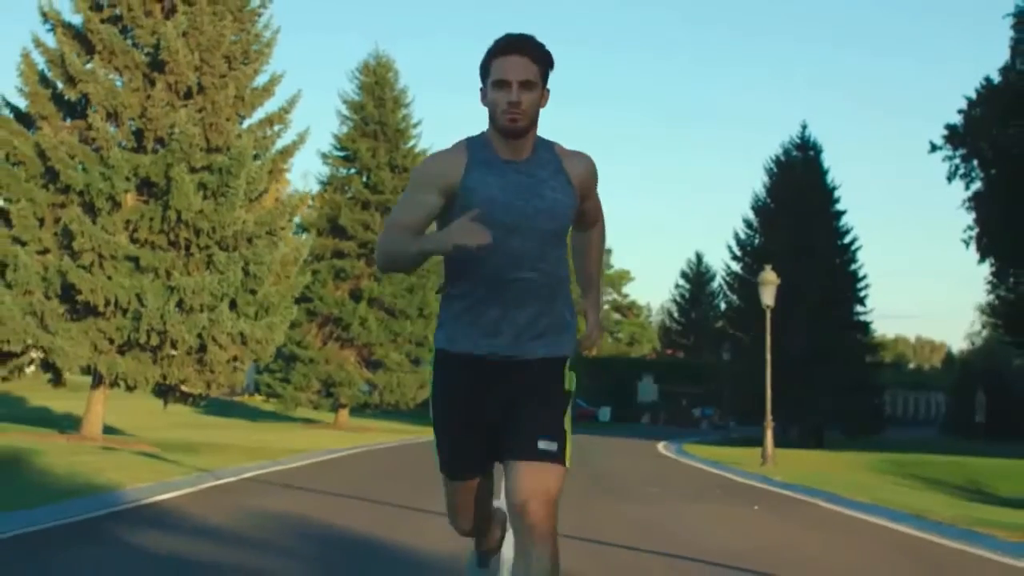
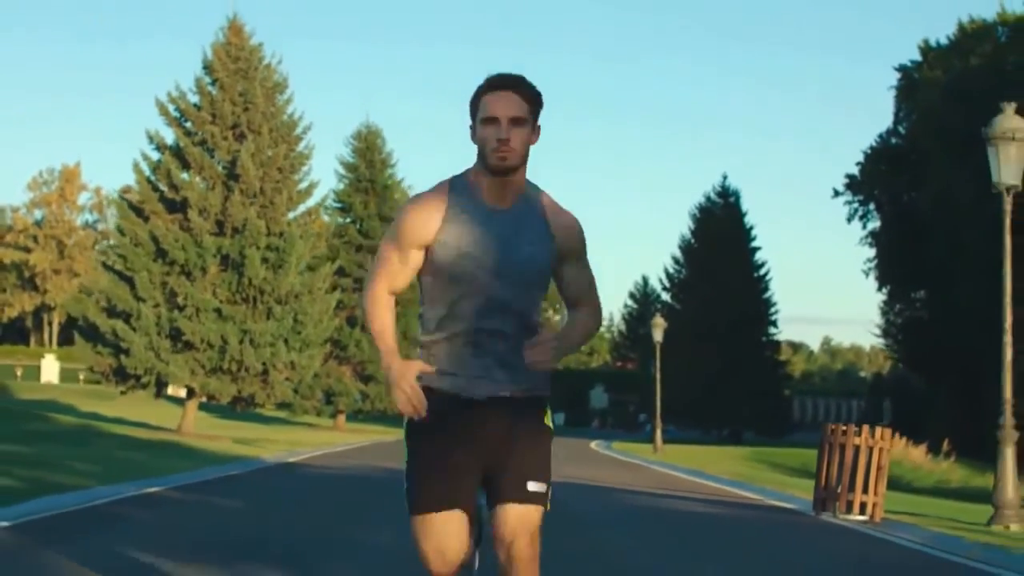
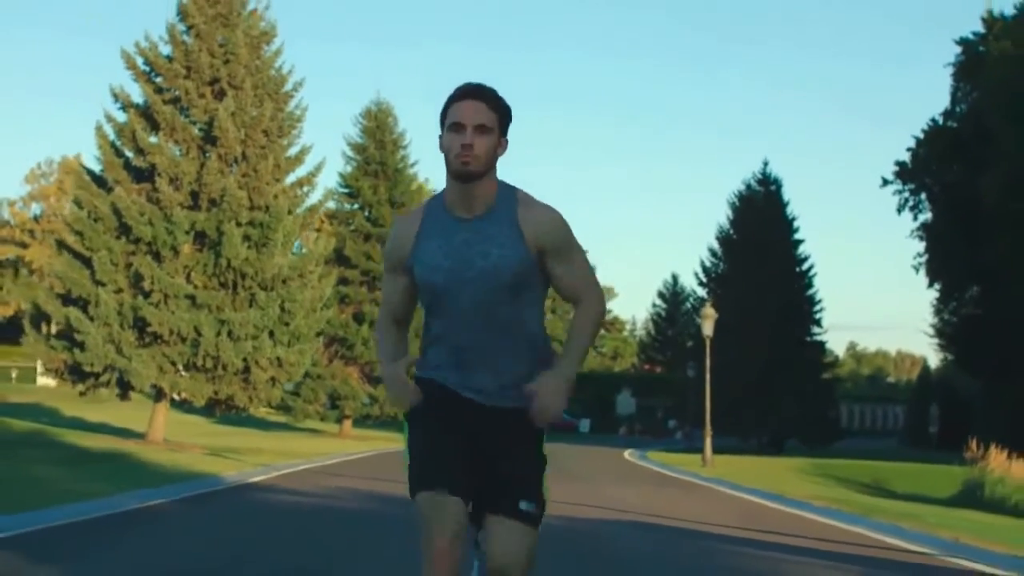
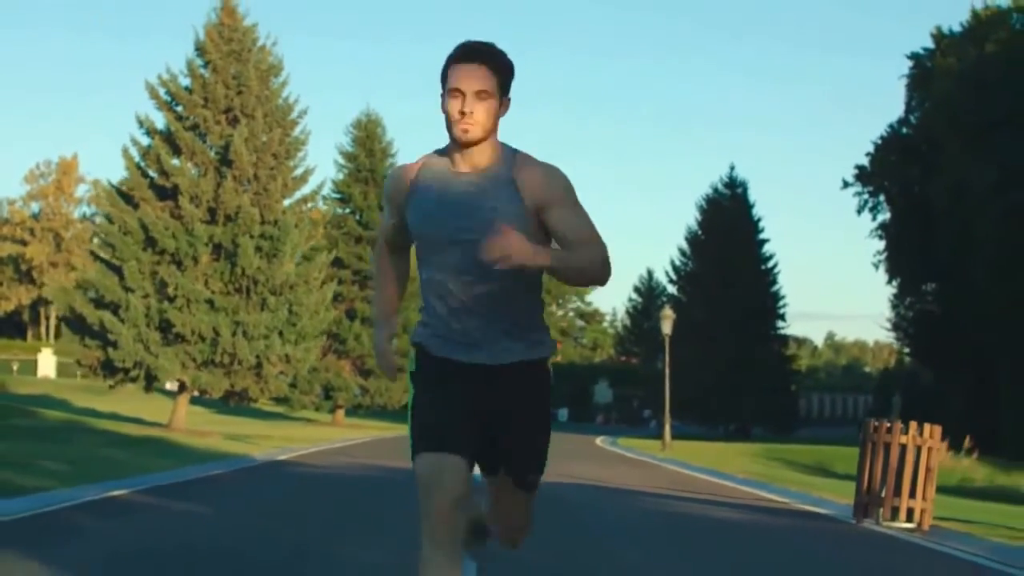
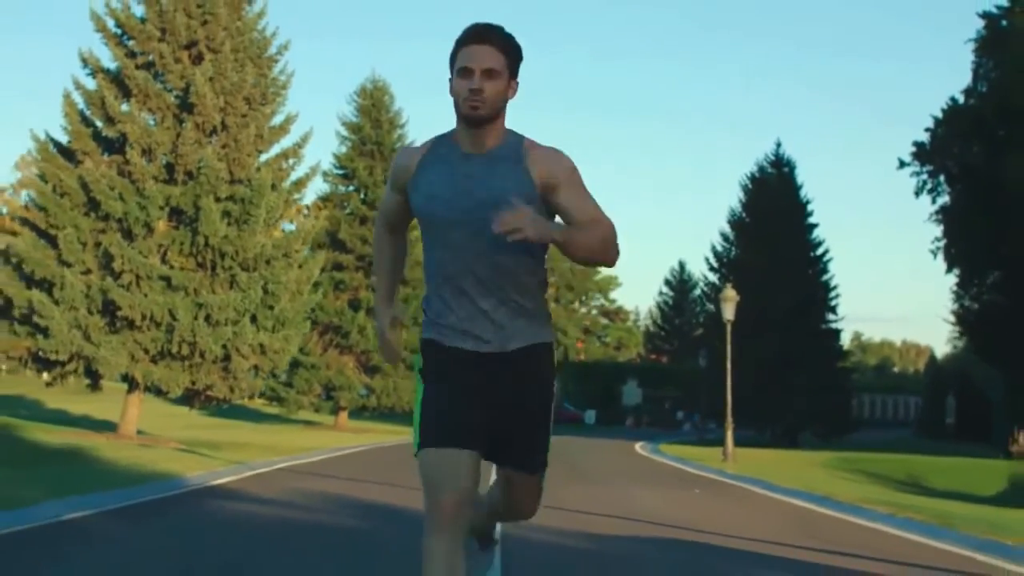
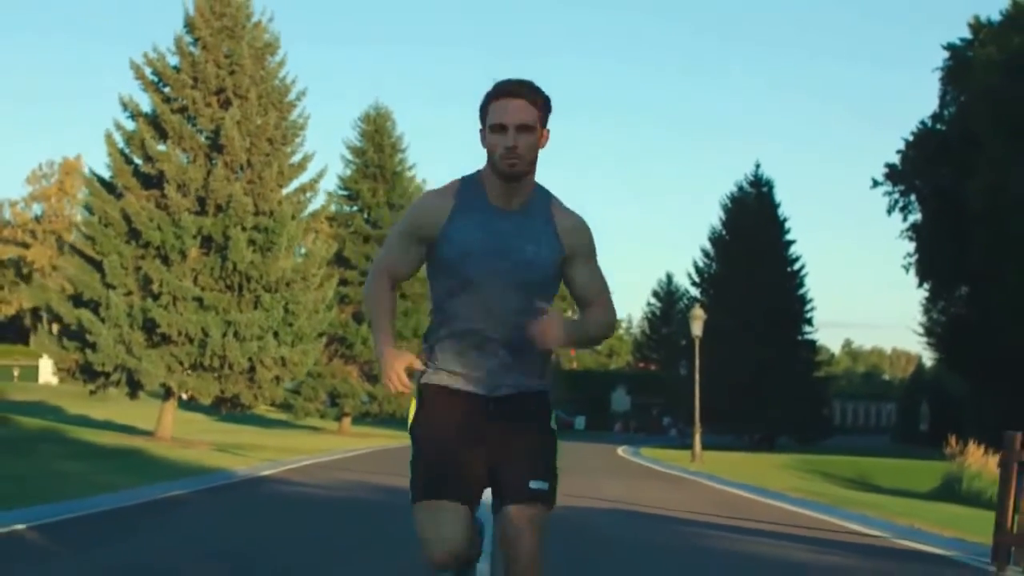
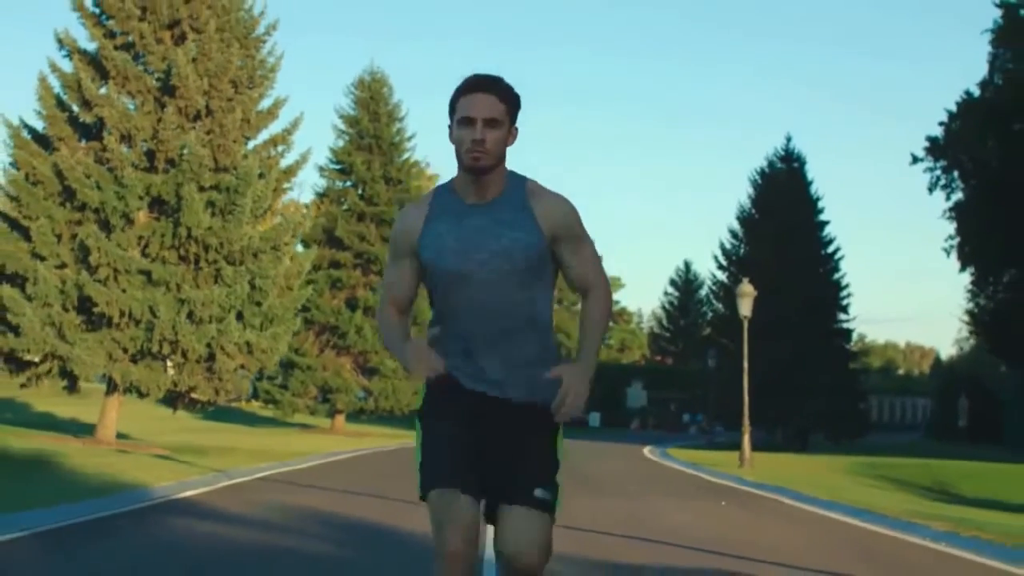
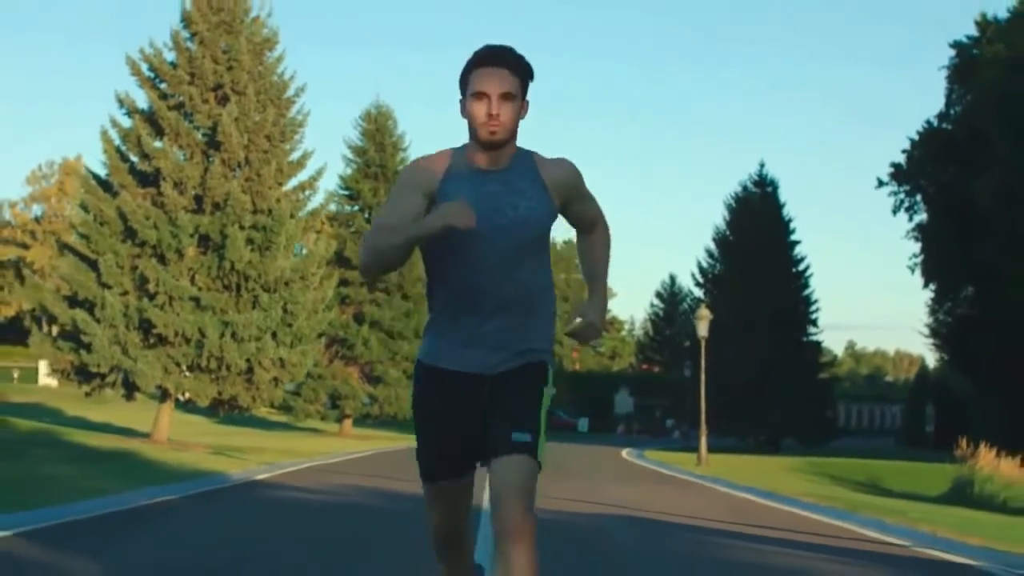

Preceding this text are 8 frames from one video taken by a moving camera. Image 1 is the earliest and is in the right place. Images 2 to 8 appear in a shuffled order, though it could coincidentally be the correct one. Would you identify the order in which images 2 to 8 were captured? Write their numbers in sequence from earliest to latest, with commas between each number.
7, 5, 3, 8, 6, 4, 2
